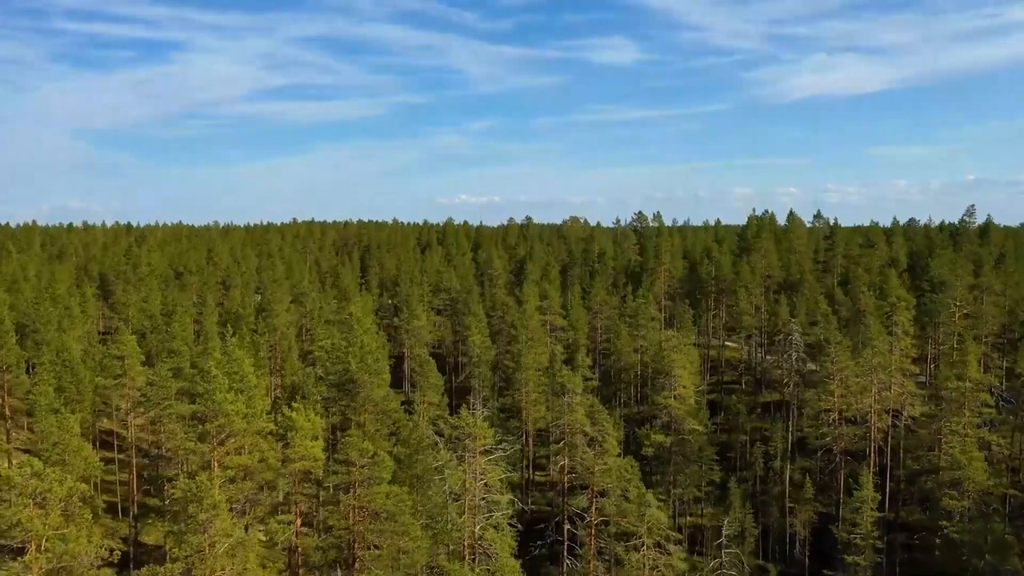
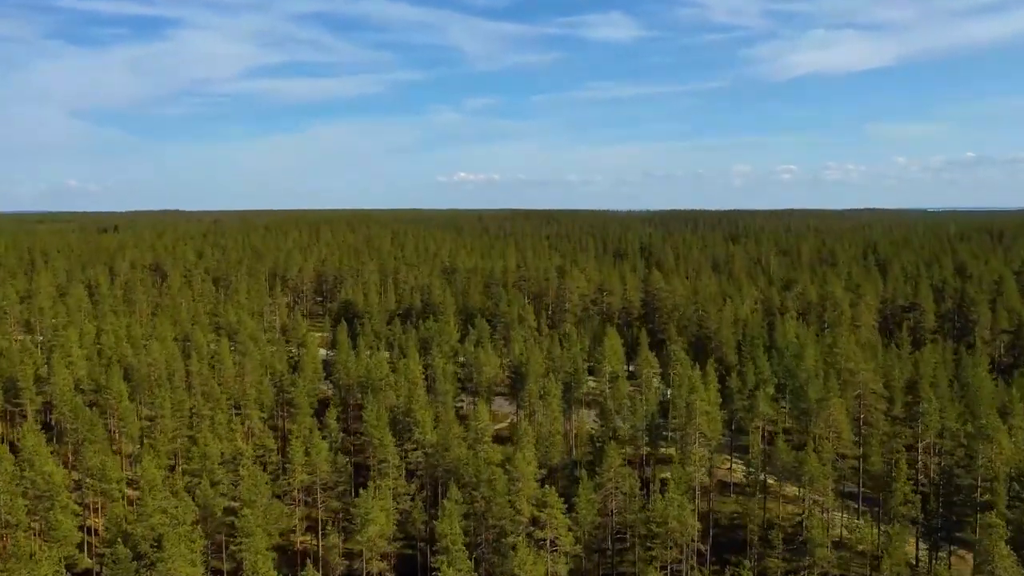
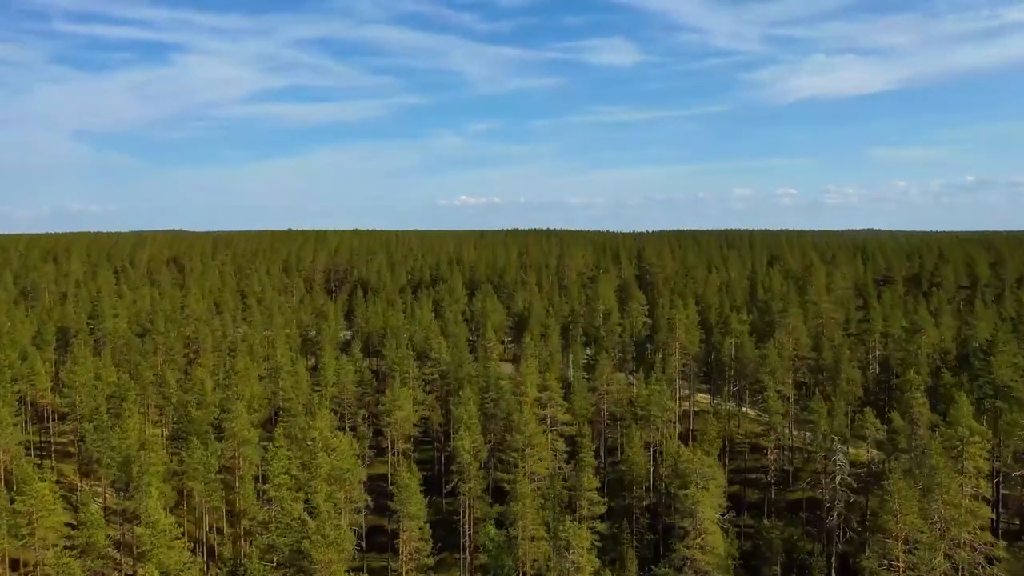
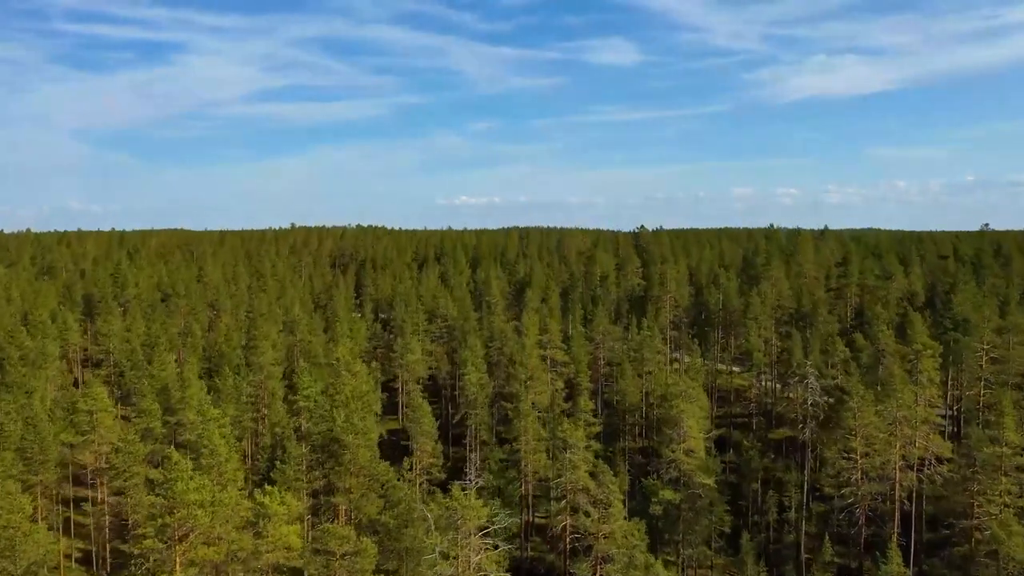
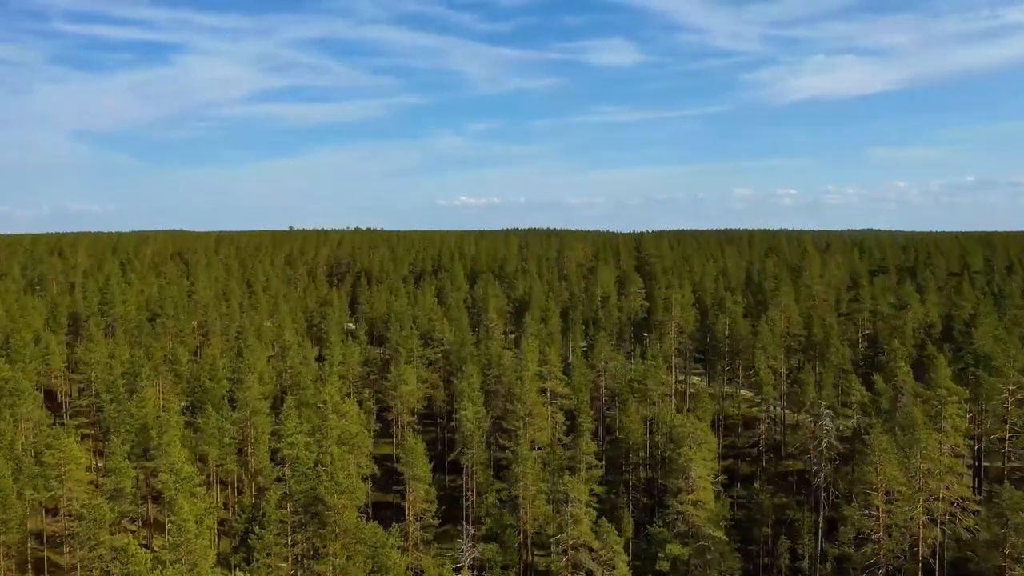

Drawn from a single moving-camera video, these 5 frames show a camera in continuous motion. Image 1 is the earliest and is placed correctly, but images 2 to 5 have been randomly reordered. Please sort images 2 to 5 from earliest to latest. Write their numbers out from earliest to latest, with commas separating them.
4, 5, 3, 2
